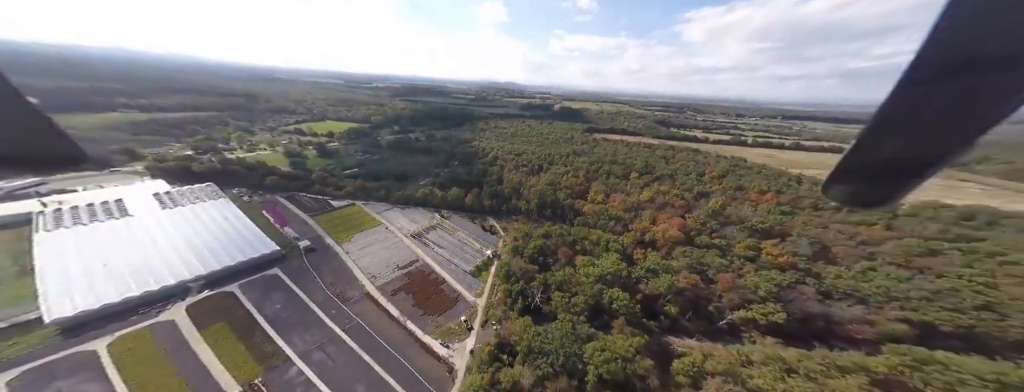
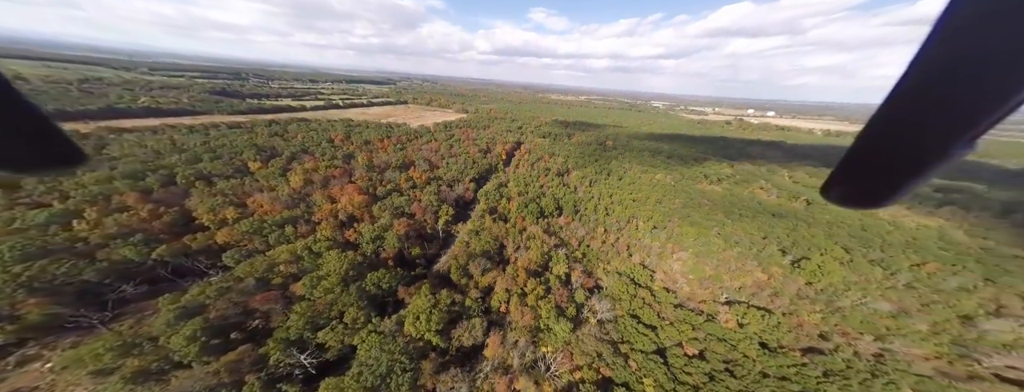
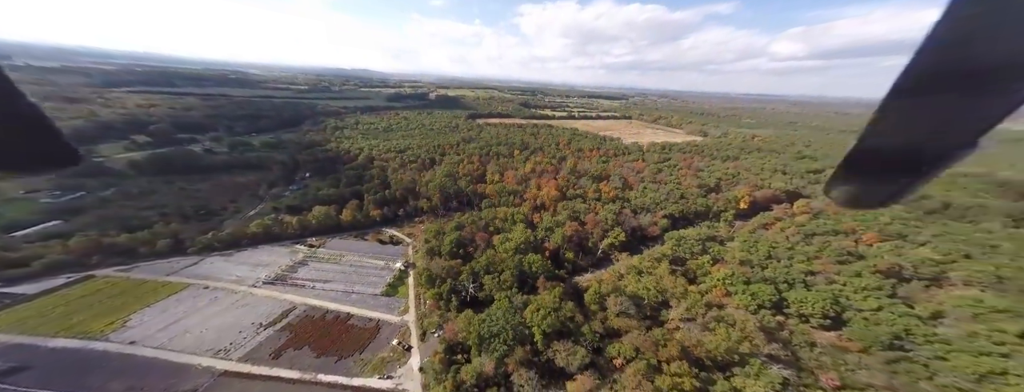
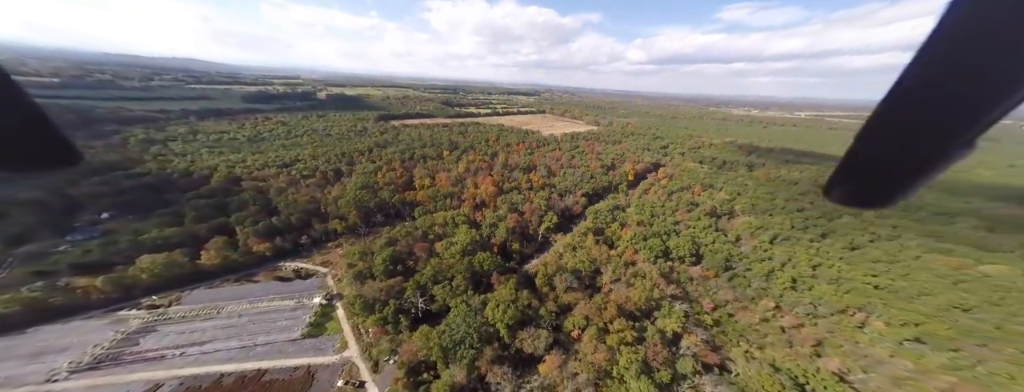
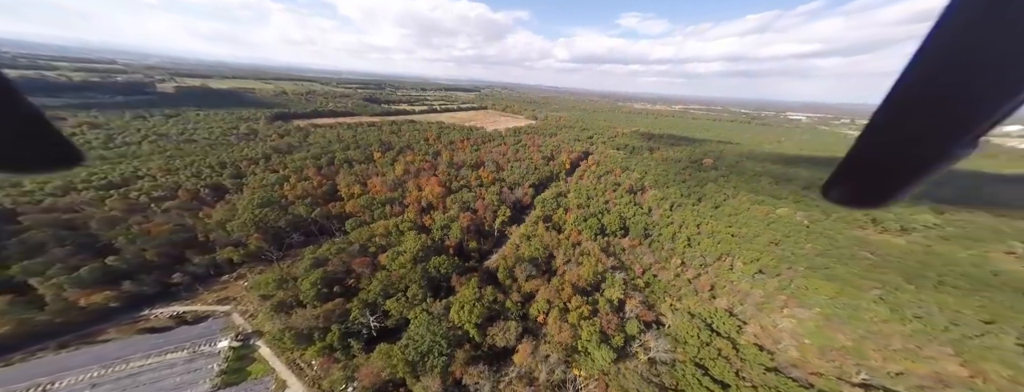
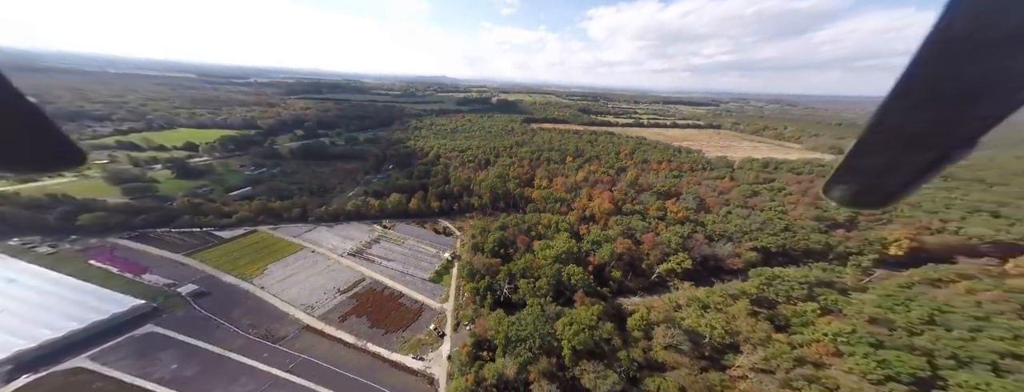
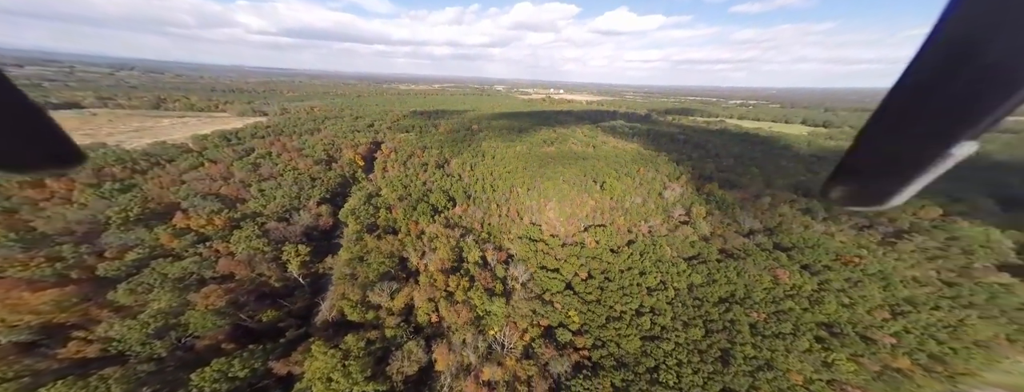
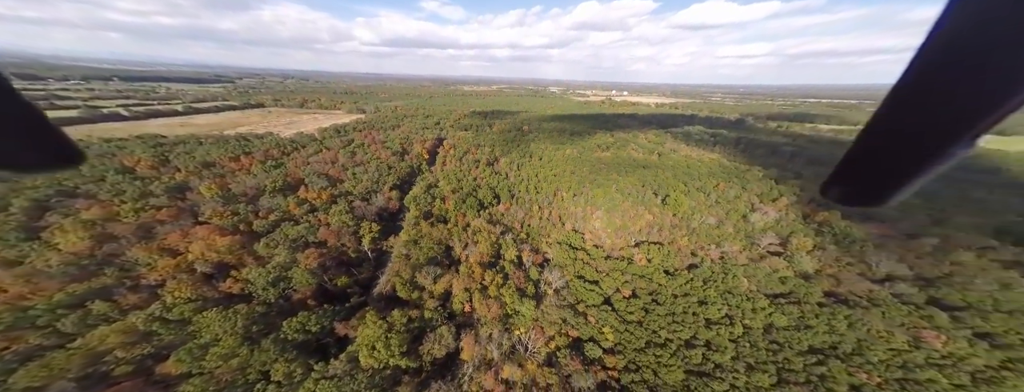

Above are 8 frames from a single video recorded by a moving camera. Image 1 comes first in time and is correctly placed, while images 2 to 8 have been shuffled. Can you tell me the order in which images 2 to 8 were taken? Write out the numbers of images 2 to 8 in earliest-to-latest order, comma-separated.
6, 3, 4, 5, 2, 8, 7
